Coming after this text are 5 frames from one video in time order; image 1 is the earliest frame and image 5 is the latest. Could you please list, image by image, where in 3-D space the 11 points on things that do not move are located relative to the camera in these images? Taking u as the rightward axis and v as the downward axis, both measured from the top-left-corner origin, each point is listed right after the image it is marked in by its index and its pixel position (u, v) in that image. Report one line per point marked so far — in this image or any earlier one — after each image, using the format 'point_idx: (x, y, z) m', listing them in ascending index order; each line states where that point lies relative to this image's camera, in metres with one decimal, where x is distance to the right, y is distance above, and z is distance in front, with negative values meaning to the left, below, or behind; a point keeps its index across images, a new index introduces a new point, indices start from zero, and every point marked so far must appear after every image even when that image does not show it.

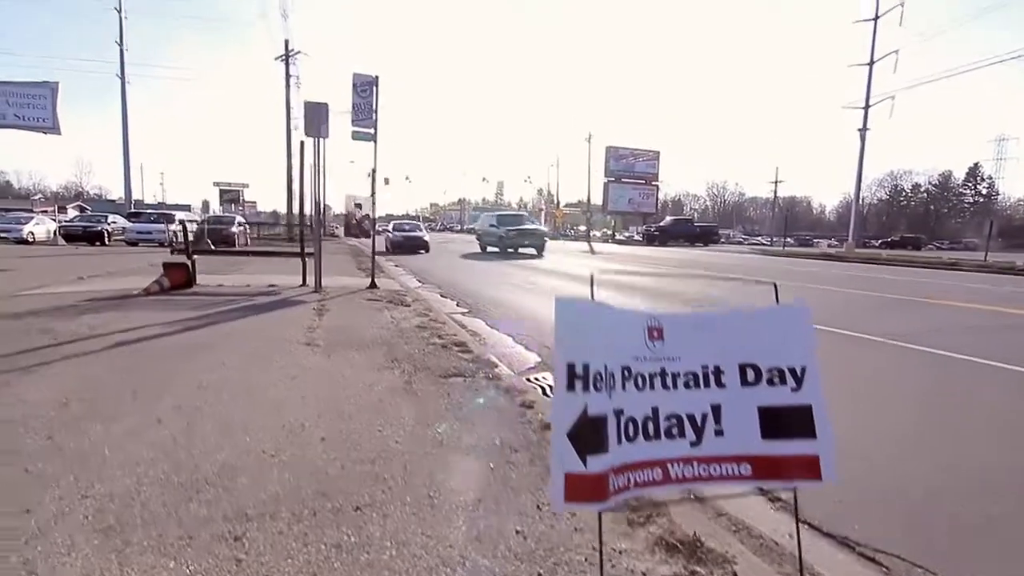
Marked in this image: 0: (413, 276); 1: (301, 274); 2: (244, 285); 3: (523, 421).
0: (-2.4, +0.3, +13.3) m
1: (-3.8, +0.3, +9.9) m
2: (-4.4, 0.0, +8.9) m
3: (+0.1, -0.8, +3.3) m
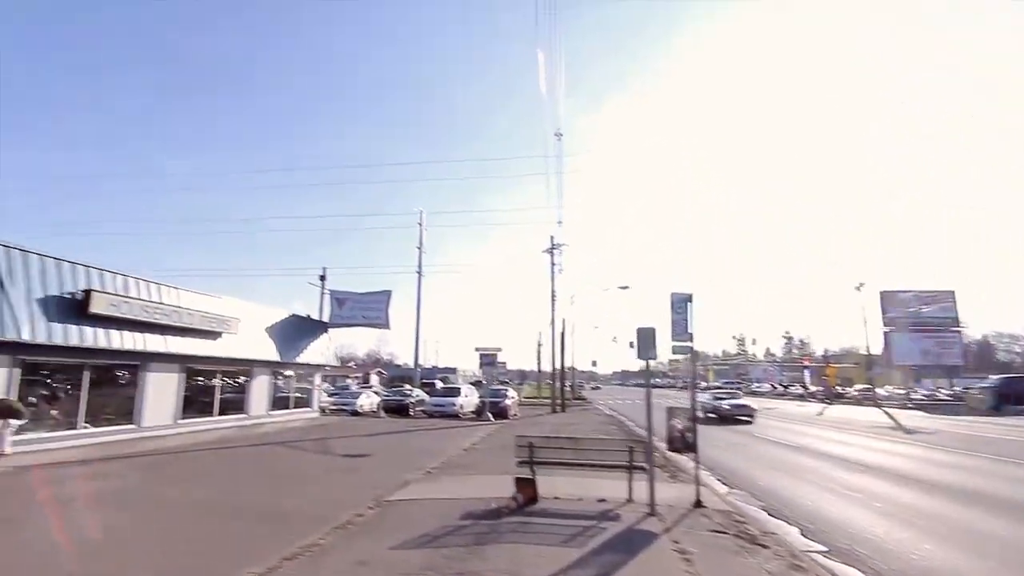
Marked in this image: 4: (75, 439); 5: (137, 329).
0: (+4.8, -4.4, +12.4) m
1: (+2.1, -3.6, +9.9) m
2: (+1.2, -3.7, +9.3) m
3: (+2.9, -2.6, +2.3) m
4: (-13.5, -4.7, +16.7) m
5: (-12.6, -1.4, +18.4) m
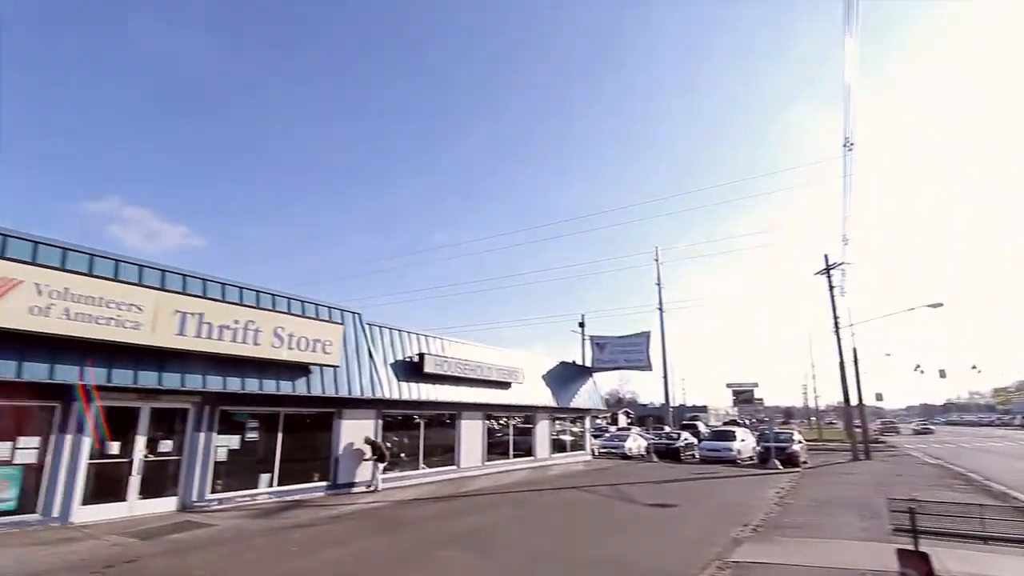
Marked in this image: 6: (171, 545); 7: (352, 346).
0: (+11.3, -4.6, +8.8) m
1: (+7.8, -4.0, +7.7) m
2: (+6.7, -4.1, +7.5) m
3: (+5.4, -2.6, +0.5) m
4: (-3.5, -7.1, +20.0) m
5: (-2.3, -3.8, +21.5) m
6: (-6.5, -4.9, +10.4) m
7: (-5.1, -1.8, +17.2) m
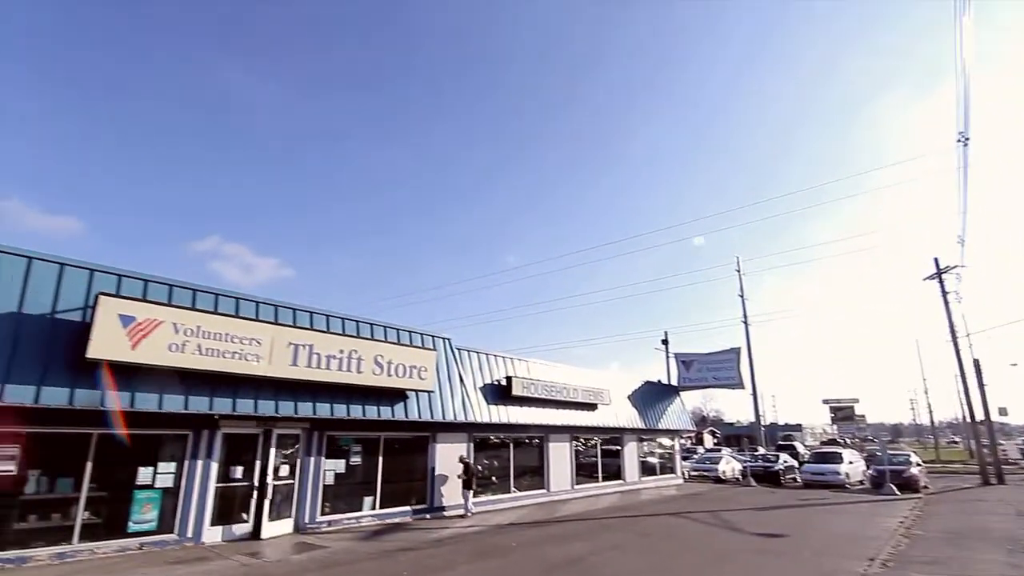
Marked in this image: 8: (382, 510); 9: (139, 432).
0: (+13.0, -4.5, +7.1) m
1: (+9.4, -4.1, +6.5) m
2: (+8.3, -4.2, +6.4) m
3: (+6.0, -2.5, -0.3) m
4: (-0.1, -7.9, +20.0) m
5: (+1.2, -4.7, +21.5) m
6: (-4.5, -5.6, +10.9) m
7: (-2.2, -2.7, +17.6) m
8: (-3.8, -6.6, +16.0) m
9: (-8.2, -3.2, +11.9) m
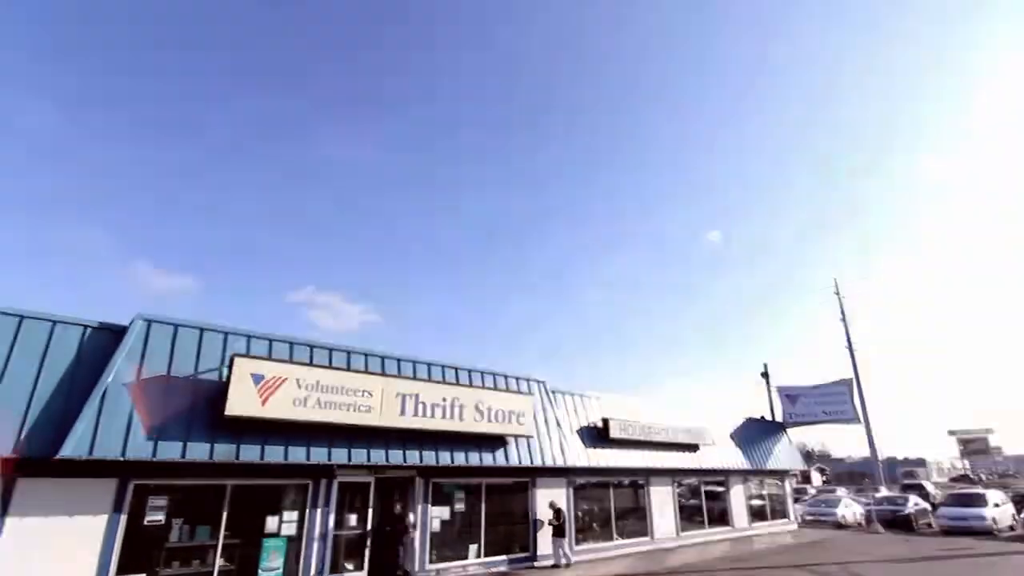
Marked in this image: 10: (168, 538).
0: (+14.6, -4.5, +4.9) m
1: (+10.9, -4.1, +4.9) m
2: (+9.8, -4.3, +4.9) m
3: (+6.5, -2.4, -1.3) m
4: (+3.6, -9.4, +19.3) m
5: (+4.9, -6.1, +20.8) m
6: (-2.1, -6.7, +11.1) m
7: (+0.9, -4.1, +17.6) m
8: (-0.7, -8.0, +16.0) m
9: (-5.8, -4.6, +12.7) m
10: (-7.2, -5.3, +11.3) m
